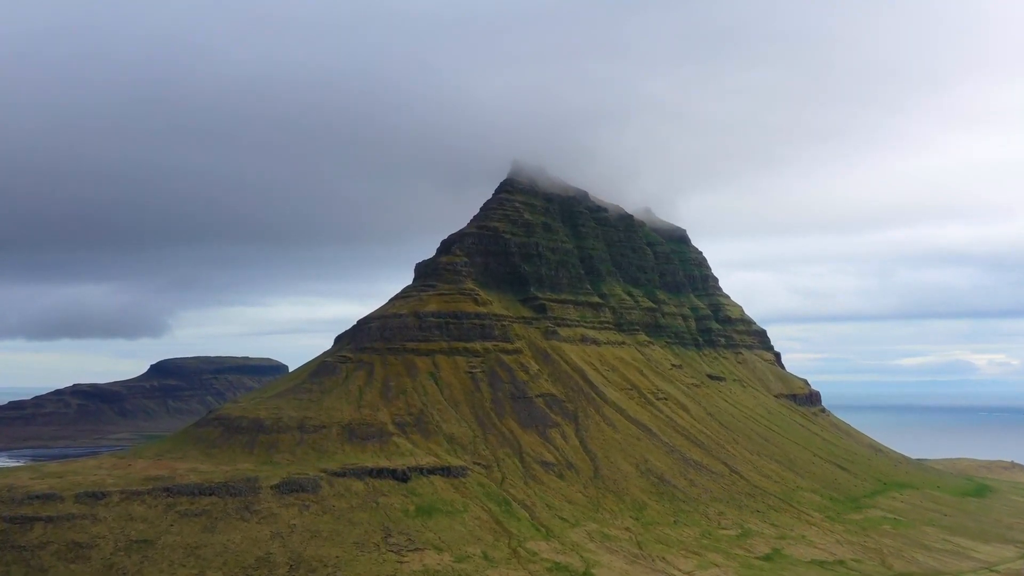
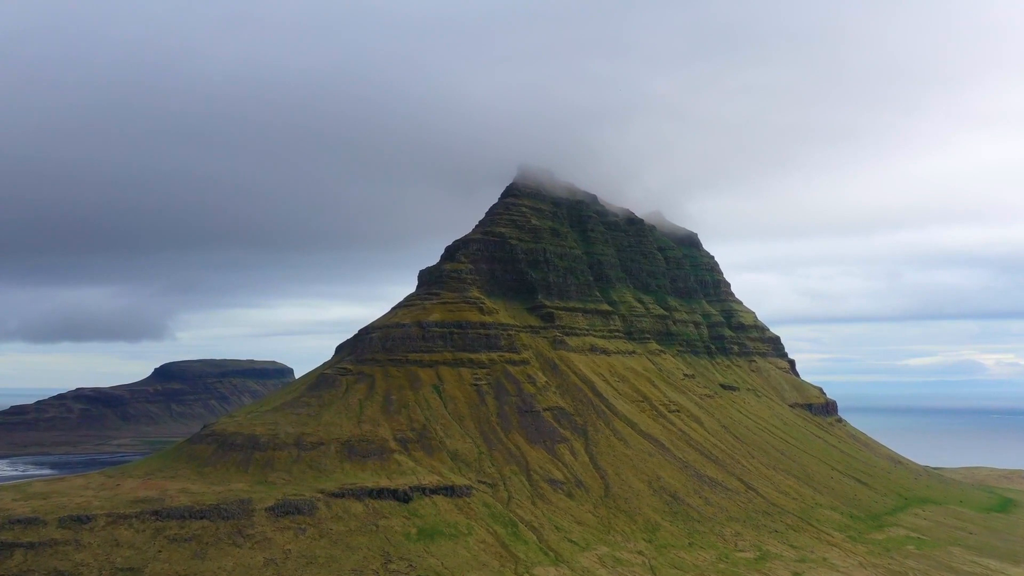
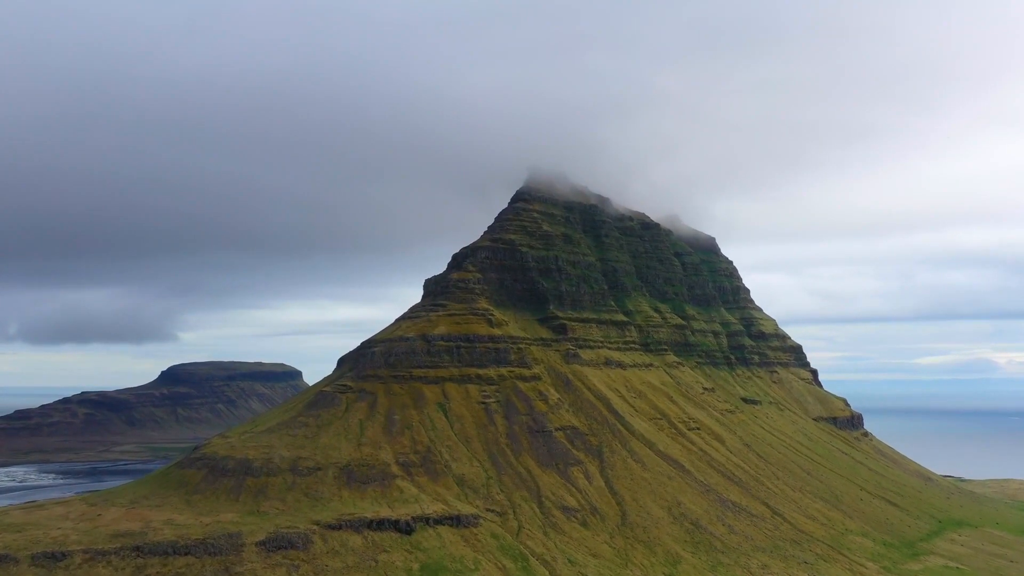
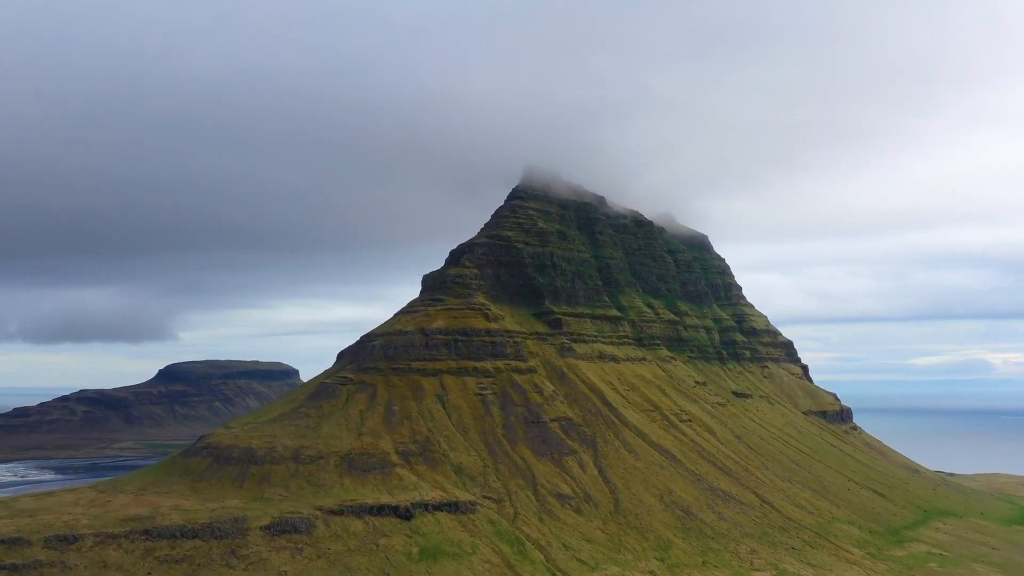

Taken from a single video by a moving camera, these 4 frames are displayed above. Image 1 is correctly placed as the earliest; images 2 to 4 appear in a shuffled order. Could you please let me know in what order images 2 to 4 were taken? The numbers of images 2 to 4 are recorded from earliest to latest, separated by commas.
2, 4, 3
